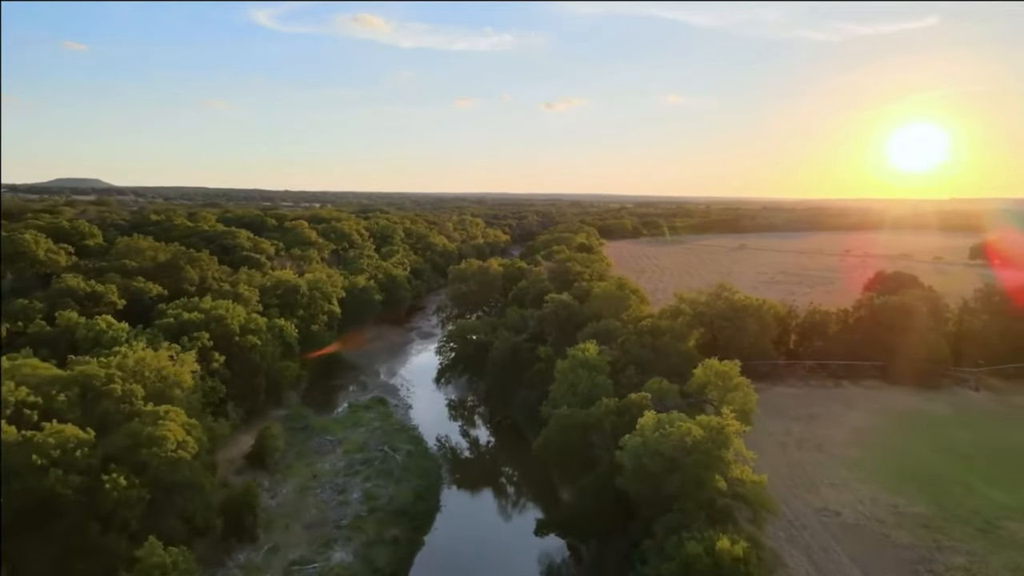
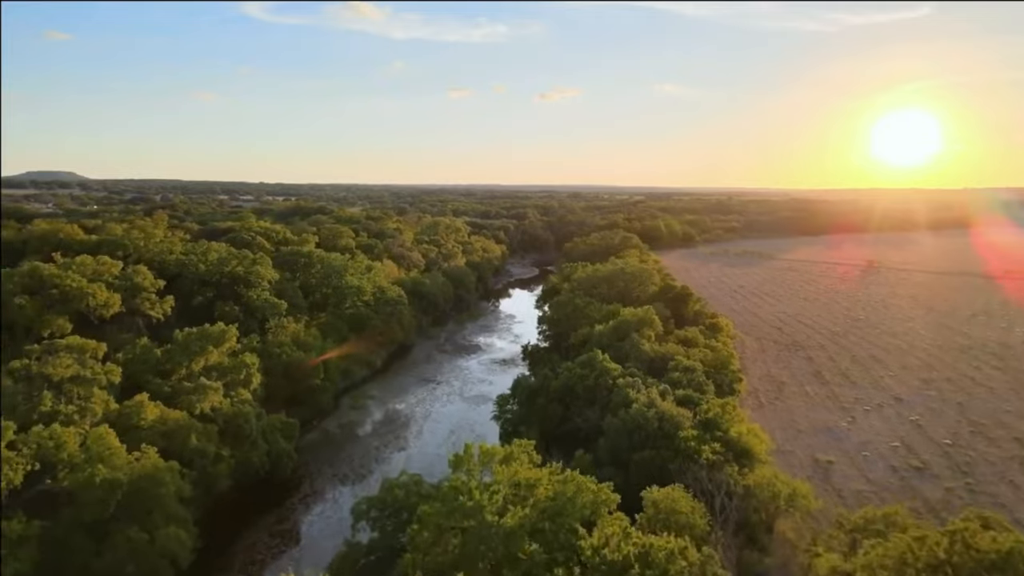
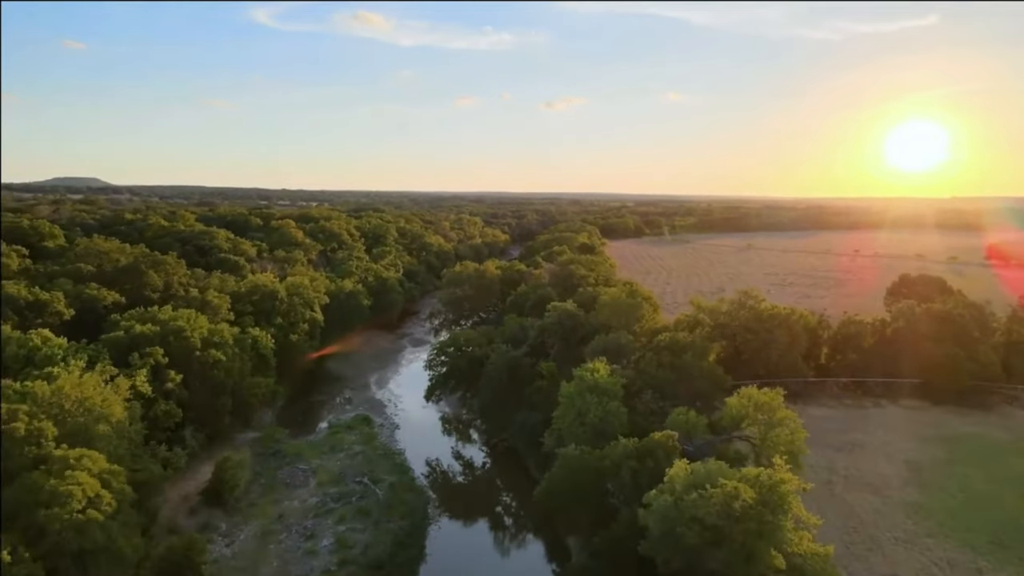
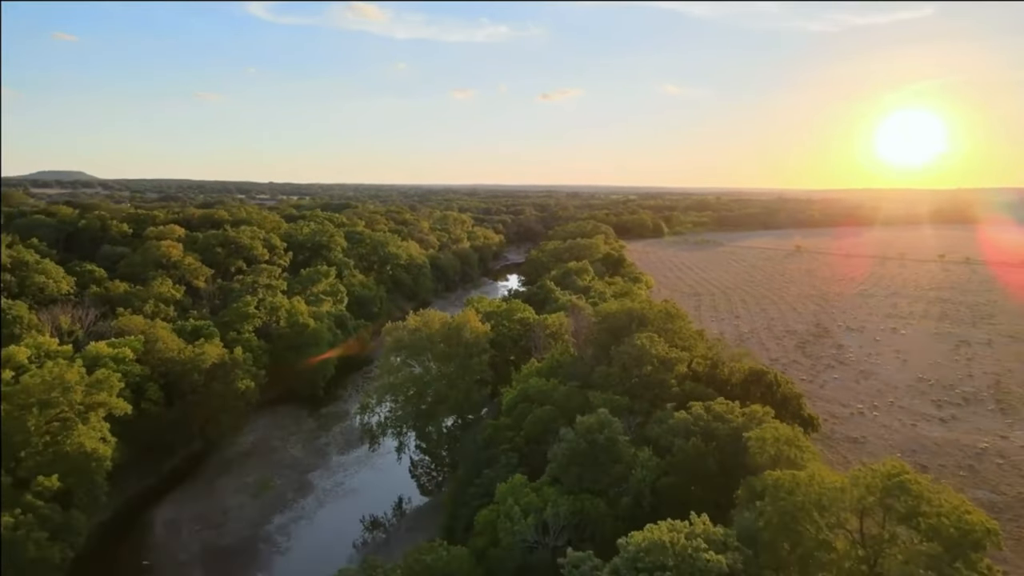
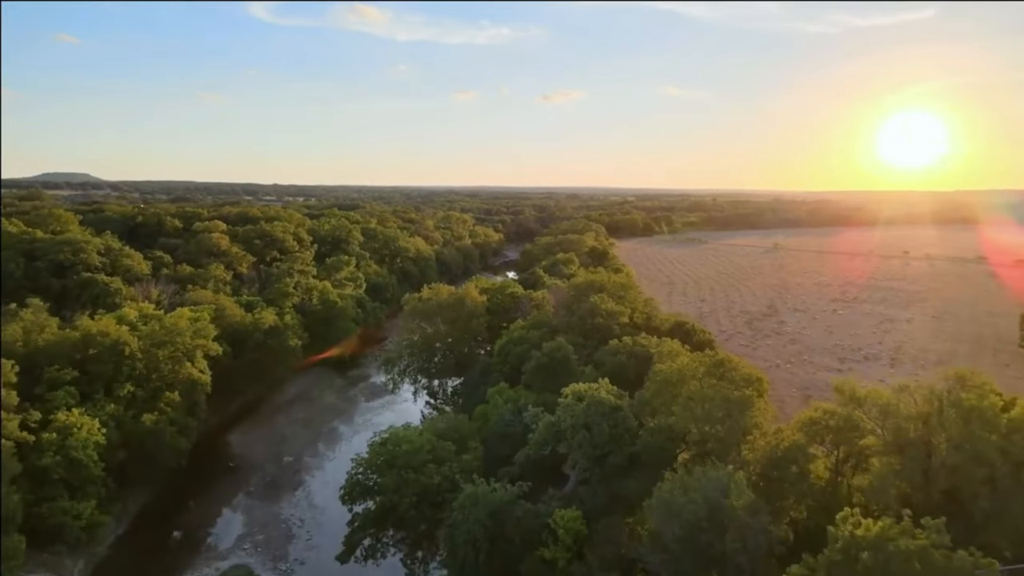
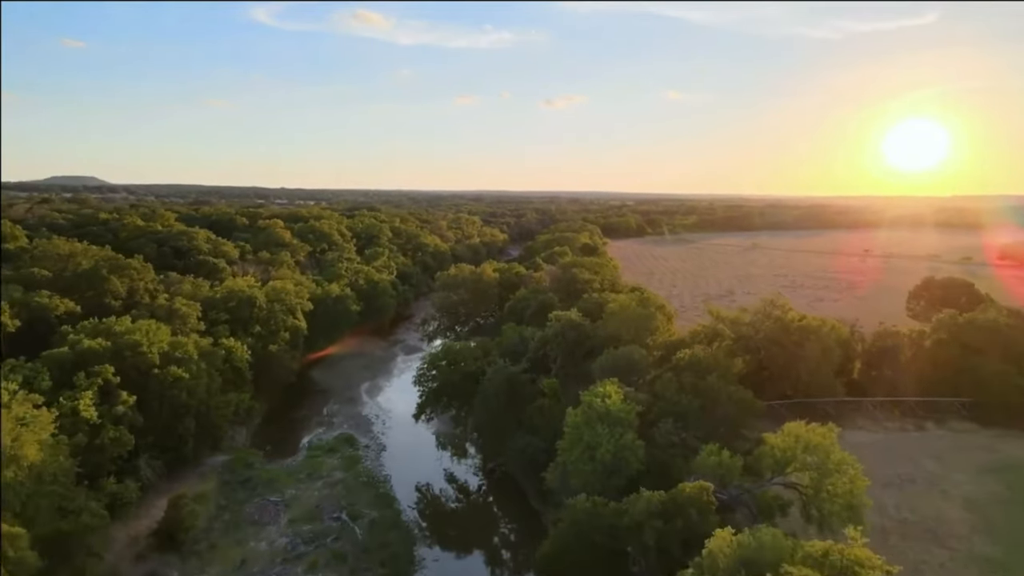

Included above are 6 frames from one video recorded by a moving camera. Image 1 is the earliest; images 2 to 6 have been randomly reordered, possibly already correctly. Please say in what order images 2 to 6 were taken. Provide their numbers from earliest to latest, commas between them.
3, 6, 5, 4, 2
